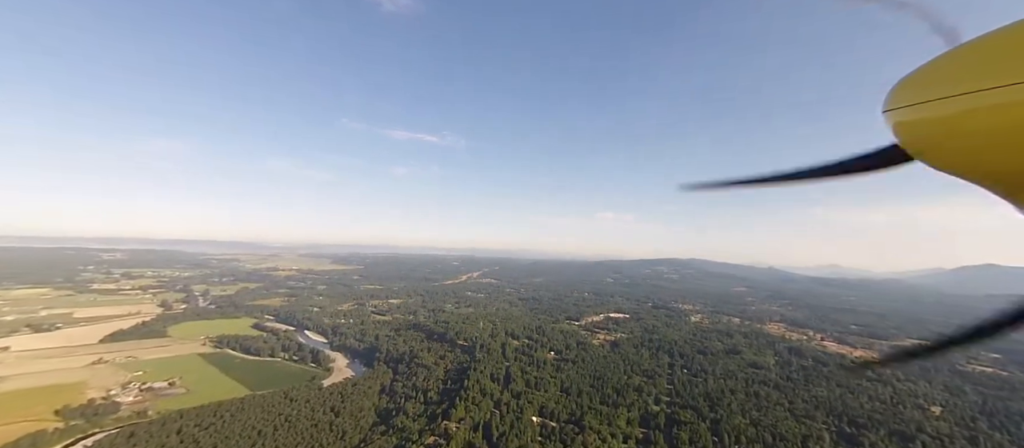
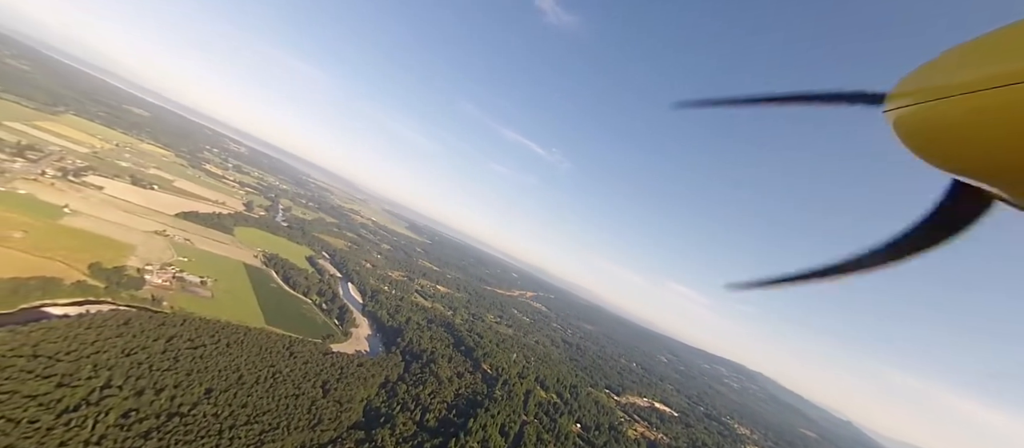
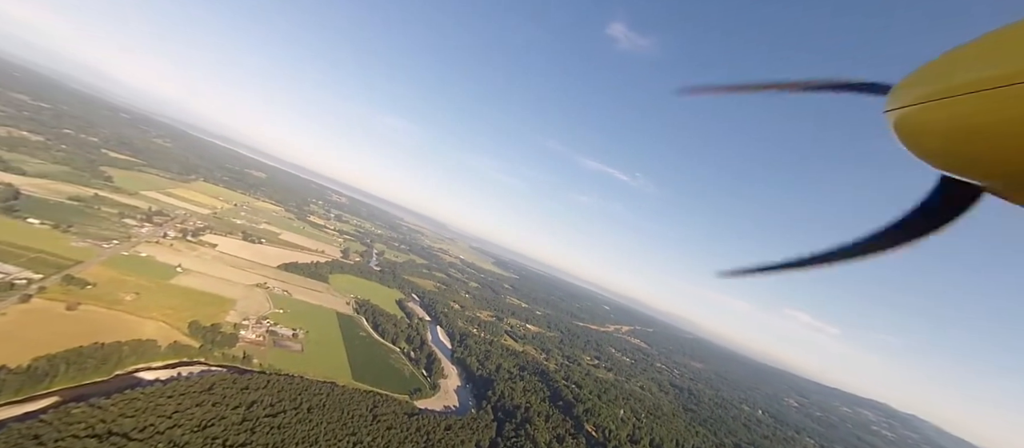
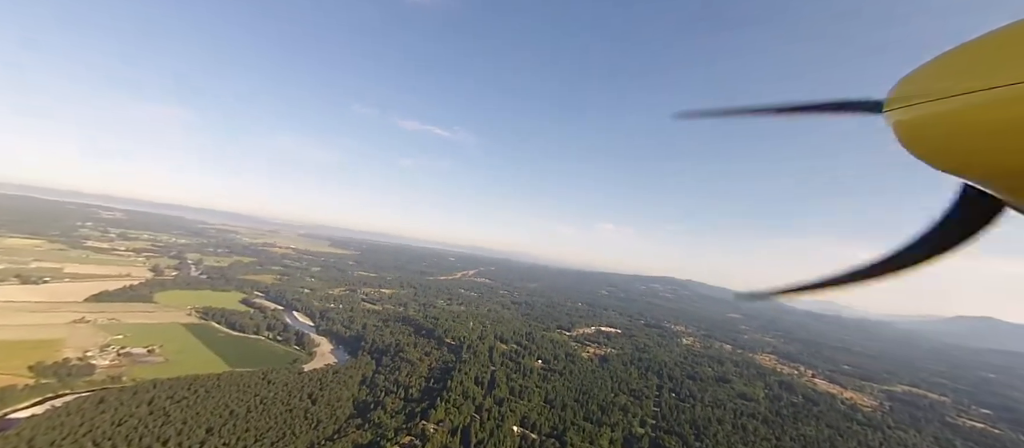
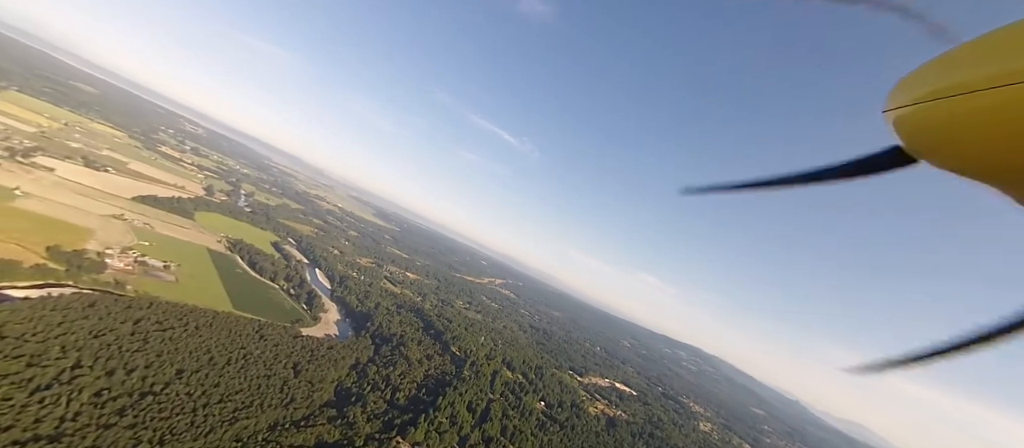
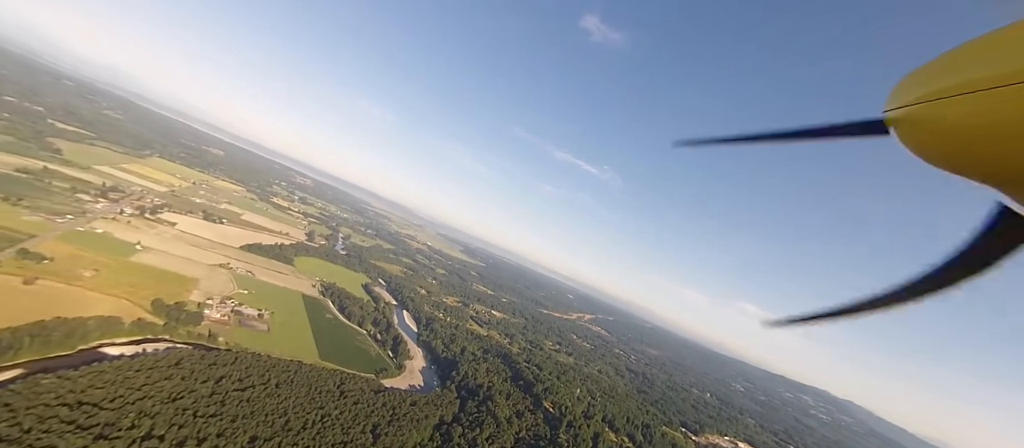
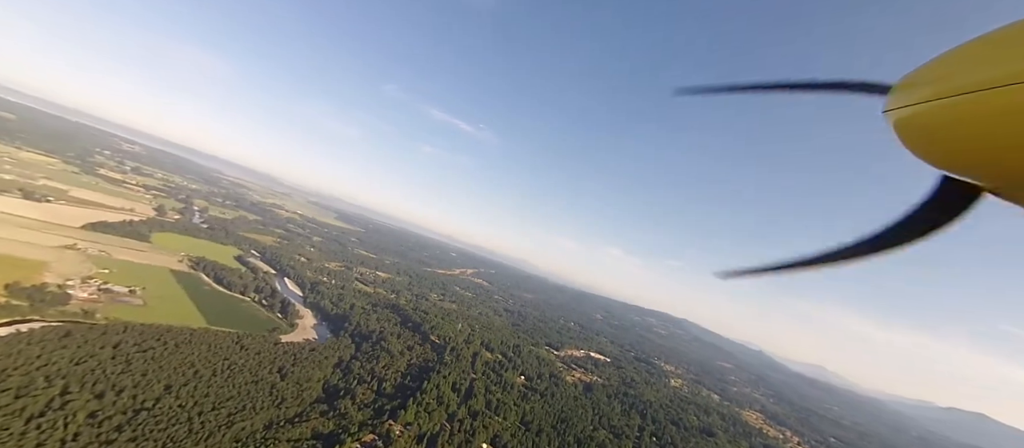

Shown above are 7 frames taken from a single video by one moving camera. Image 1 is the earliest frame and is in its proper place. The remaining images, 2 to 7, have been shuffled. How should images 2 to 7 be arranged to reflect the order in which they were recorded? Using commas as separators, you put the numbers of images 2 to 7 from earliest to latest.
4, 7, 5, 2, 6, 3
